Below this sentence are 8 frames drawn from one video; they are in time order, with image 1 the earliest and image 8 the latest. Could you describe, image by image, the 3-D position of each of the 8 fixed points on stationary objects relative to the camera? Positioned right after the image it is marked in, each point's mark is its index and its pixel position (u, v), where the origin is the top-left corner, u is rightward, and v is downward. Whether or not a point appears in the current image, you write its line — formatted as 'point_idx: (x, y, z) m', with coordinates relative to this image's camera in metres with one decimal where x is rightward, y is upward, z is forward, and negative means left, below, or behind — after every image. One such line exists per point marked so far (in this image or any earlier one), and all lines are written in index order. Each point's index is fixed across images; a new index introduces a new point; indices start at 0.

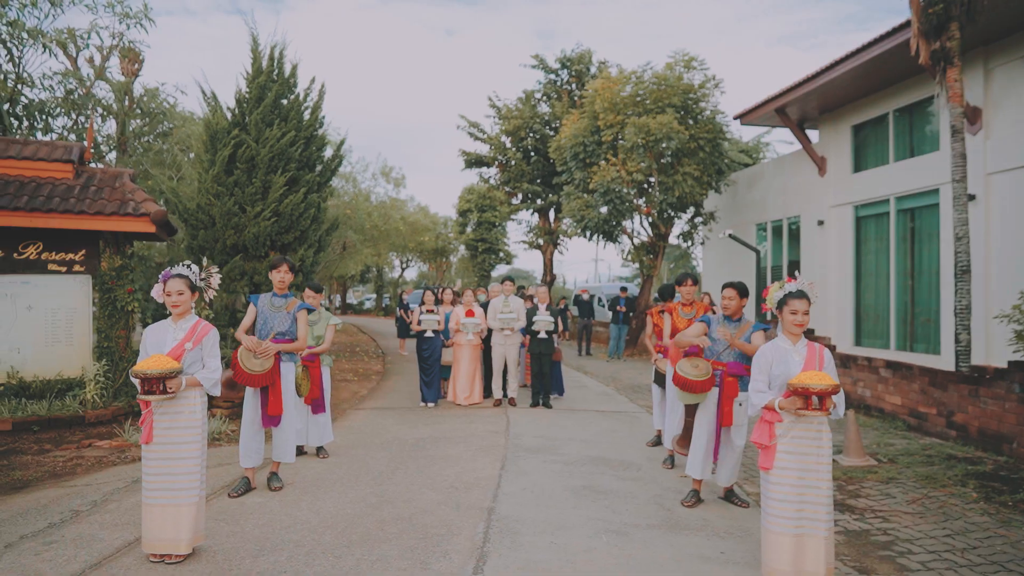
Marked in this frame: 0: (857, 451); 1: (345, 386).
0: (+3.9, -1.9, +8.2) m
1: (-3.1, -1.8, +13.2) m
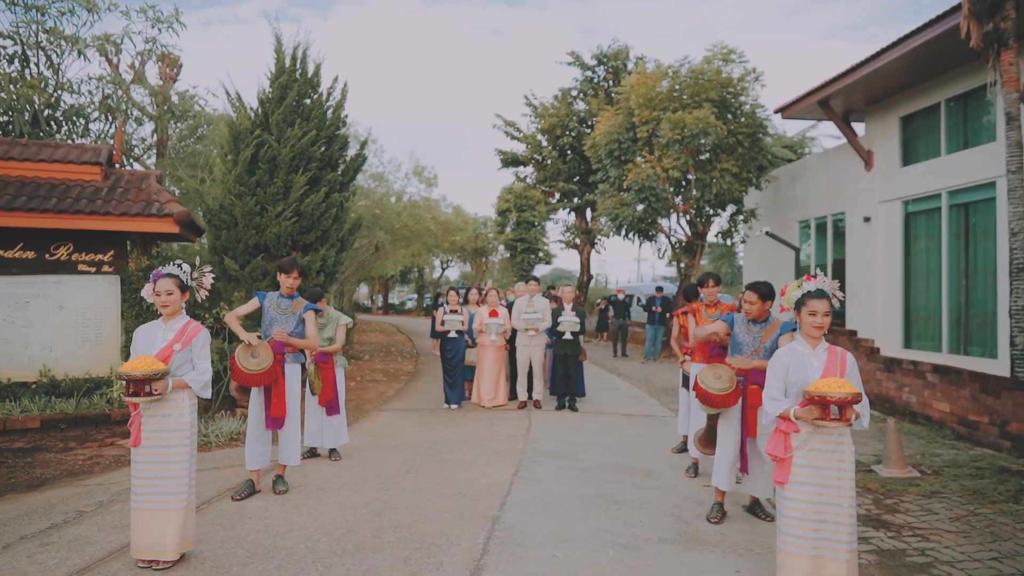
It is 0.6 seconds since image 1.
0: (+4.1, -1.8, +7.7) m
1: (-2.5, -1.8, +13.1) m
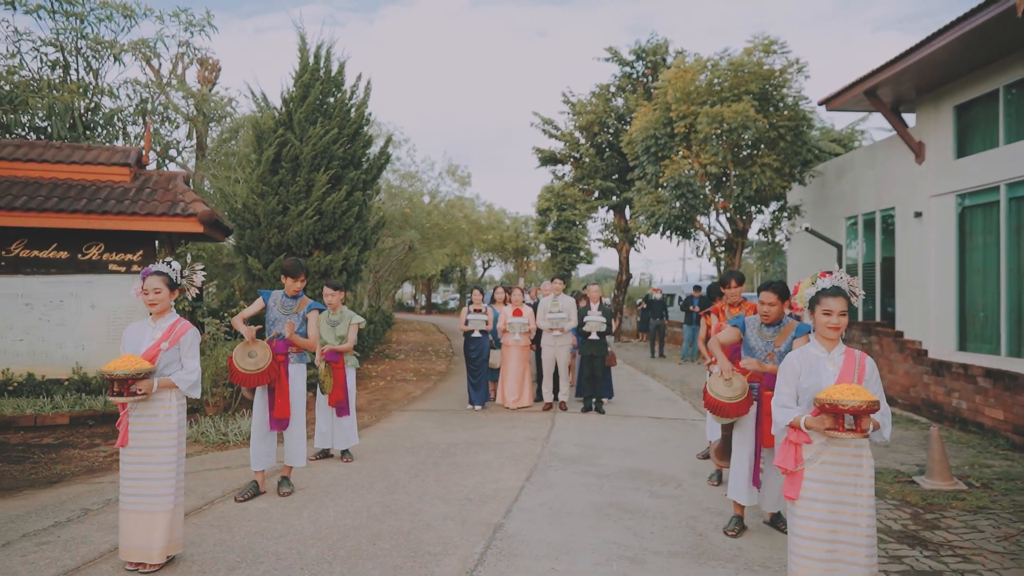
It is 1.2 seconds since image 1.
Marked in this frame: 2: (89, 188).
0: (+4.3, -1.8, +7.2) m
1: (-2.0, -1.8, +13.1) m
2: (-5.7, +1.3, +9.7) m
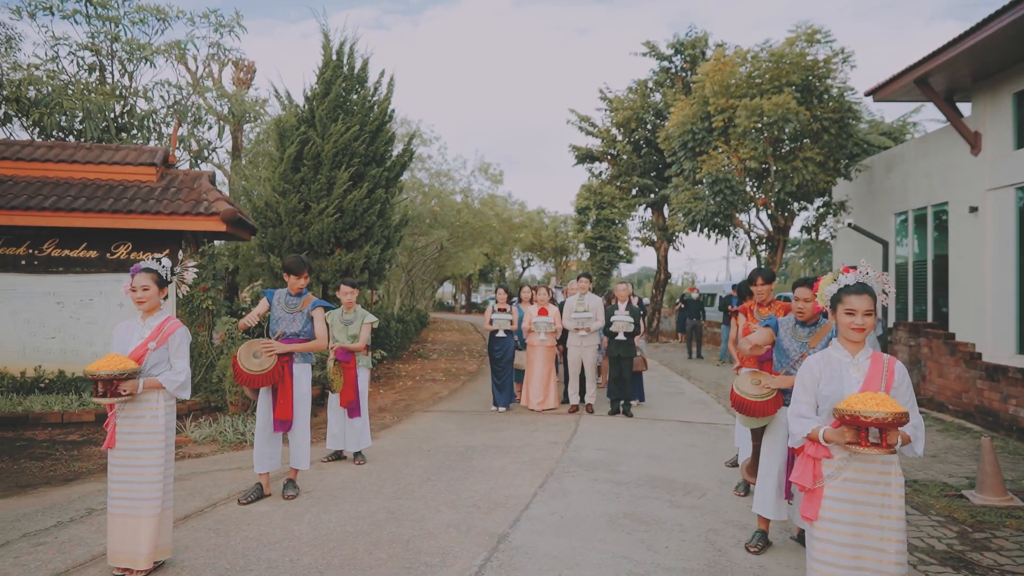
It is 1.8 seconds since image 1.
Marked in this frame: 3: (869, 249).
0: (+4.4, -1.8, +6.6) m
1: (-1.5, -1.7, +12.9) m
2: (-5.3, +1.3, +9.7) m
3: (+7.6, +0.8, +15.5) m
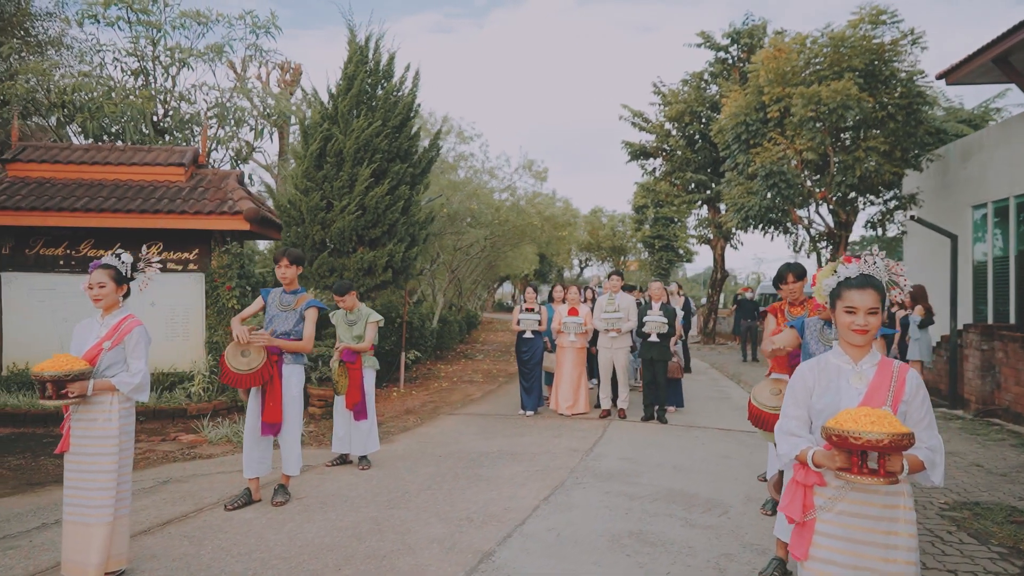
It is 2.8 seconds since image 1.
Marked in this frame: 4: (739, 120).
0: (+4.4, -1.8, +5.8) m
1: (-0.8, -1.7, +12.6) m
2: (-5.0, +1.4, +9.8) m
3: (+8.5, +0.8, +14.3) m
4: (+5.1, +3.8, +16.3) m
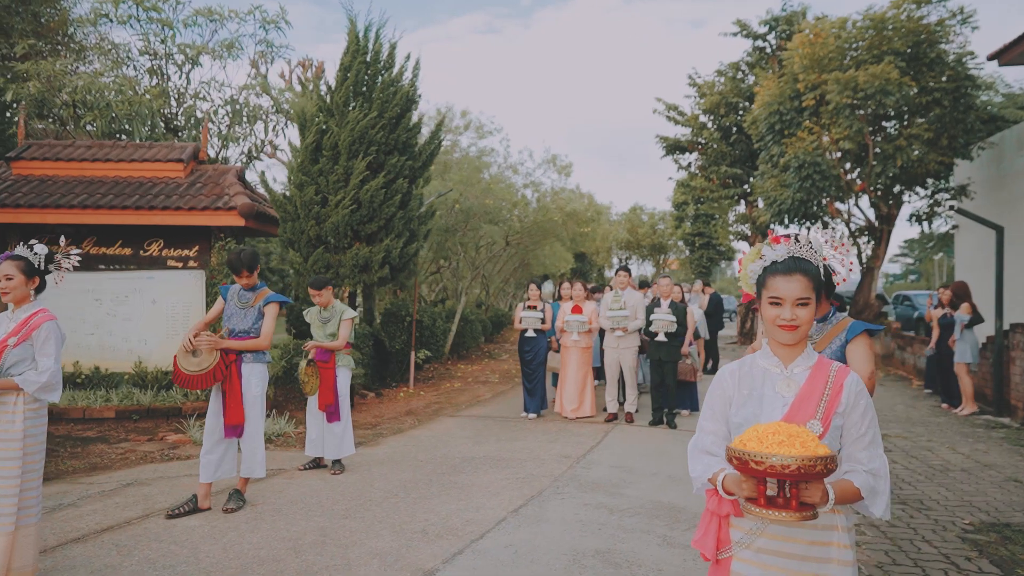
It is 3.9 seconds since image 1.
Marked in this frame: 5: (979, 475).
0: (+4.2, -1.7, +5.1) m
1: (-0.6, -1.7, +12.2) m
2: (-4.9, +1.4, +9.7) m
3: (+8.8, +0.9, +13.3) m
4: (+5.6, +3.8, +15.5) m
5: (+4.4, -1.8, +6.9) m
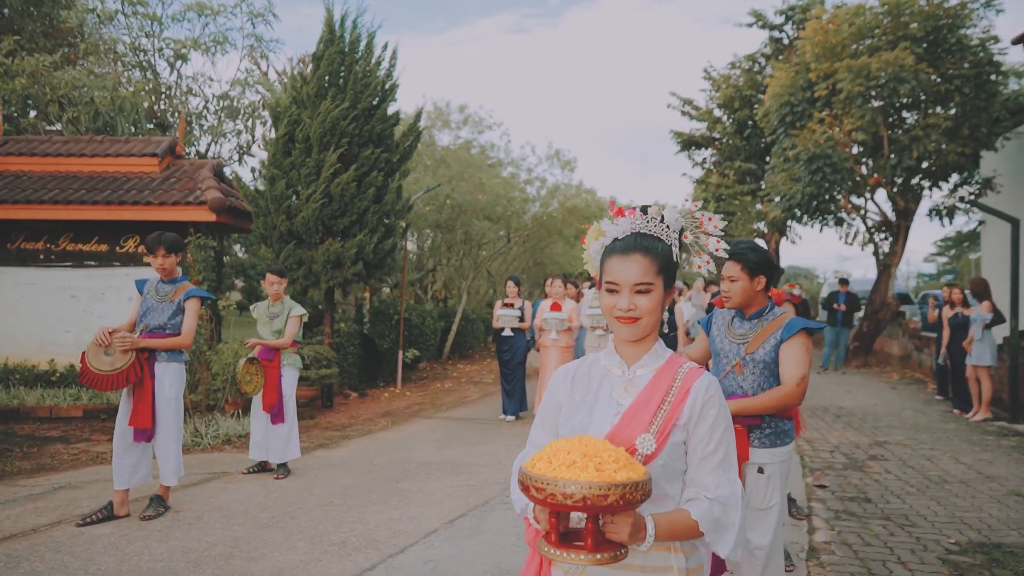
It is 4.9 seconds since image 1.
0: (+3.7, -1.7, +4.5) m
1: (-0.8, -1.7, +11.9) m
2: (-5.2, +1.4, +9.5) m
3: (+8.7, +0.9, +12.5) m
4: (+5.6, +3.9, +14.9) m
5: (+4.1, -1.7, +6.3) m
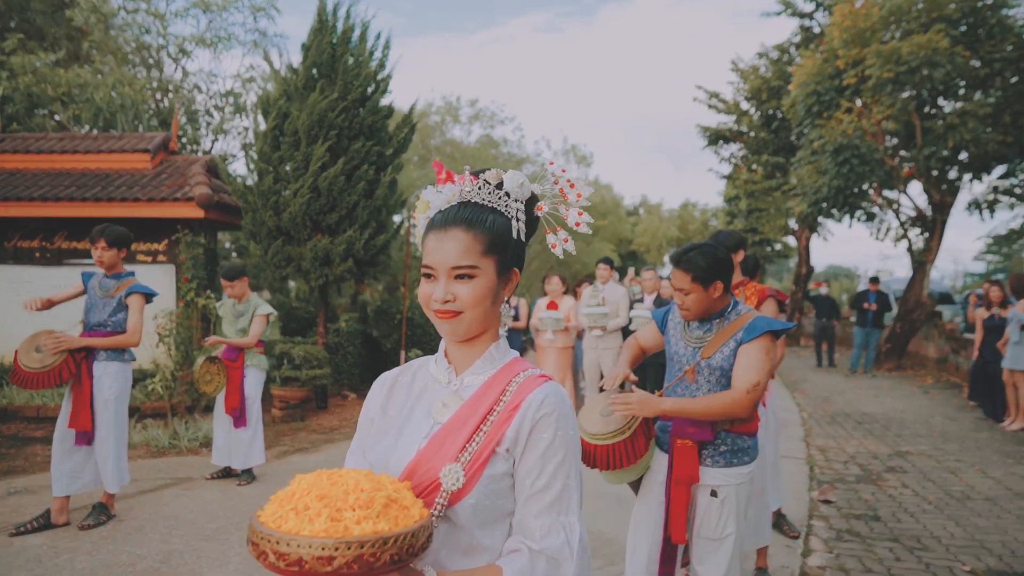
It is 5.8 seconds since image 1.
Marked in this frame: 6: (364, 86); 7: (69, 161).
0: (+3.4, -1.7, +3.9) m
1: (-0.7, -1.6, +11.5) m
2: (-5.2, +1.5, +9.4) m
3: (+8.8, +1.0, +11.6) m
4: (+5.9, +3.9, +14.1) m
5: (+3.9, -1.7, +5.7) m
6: (-1.7, +2.5, +8.8) m
7: (-5.8, +1.7, +9.6) m
